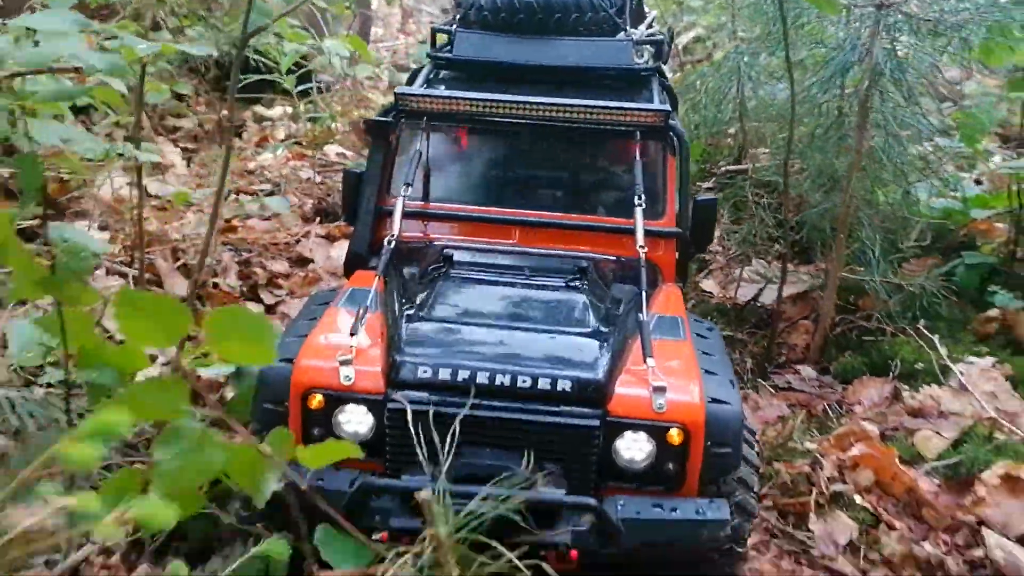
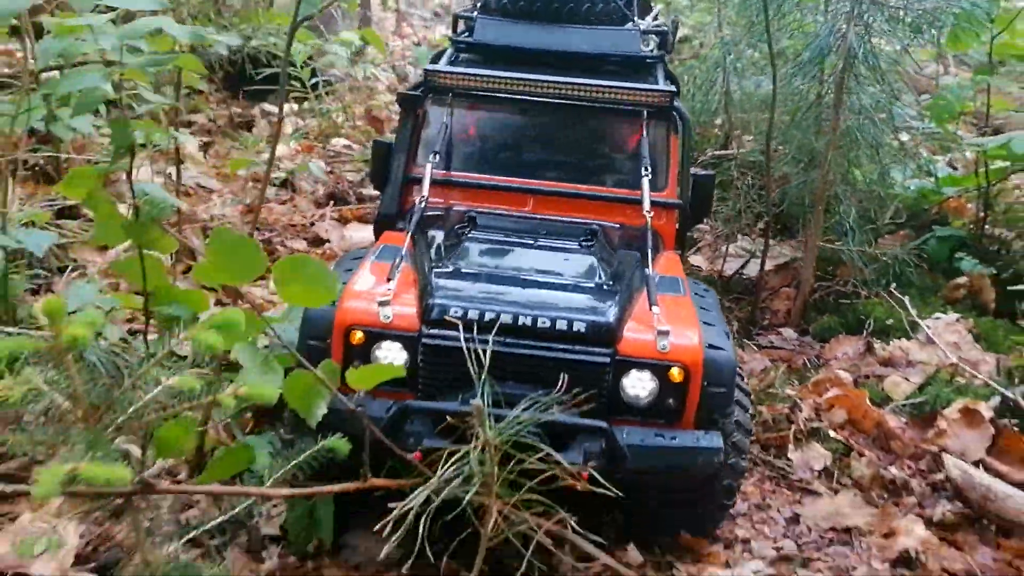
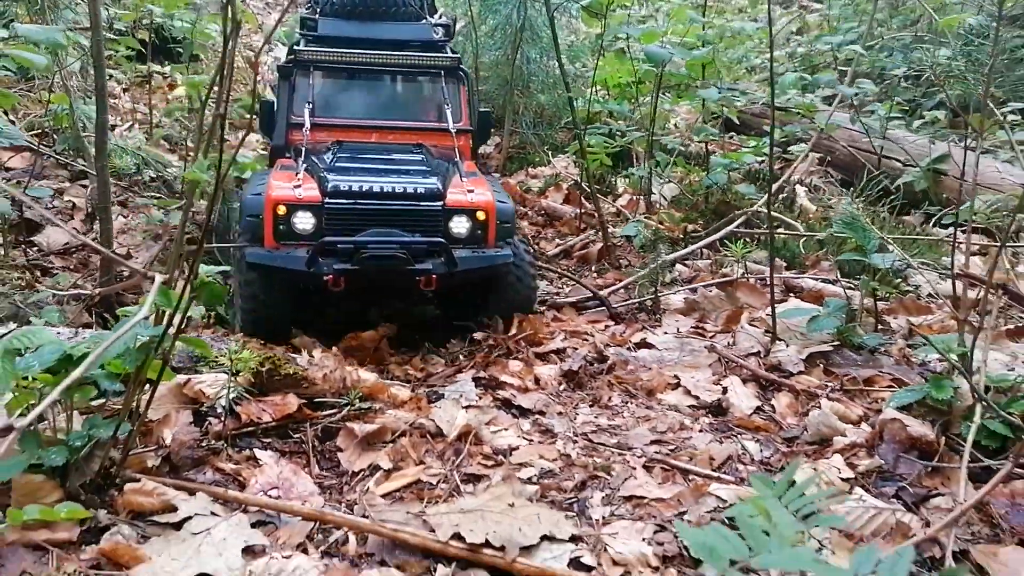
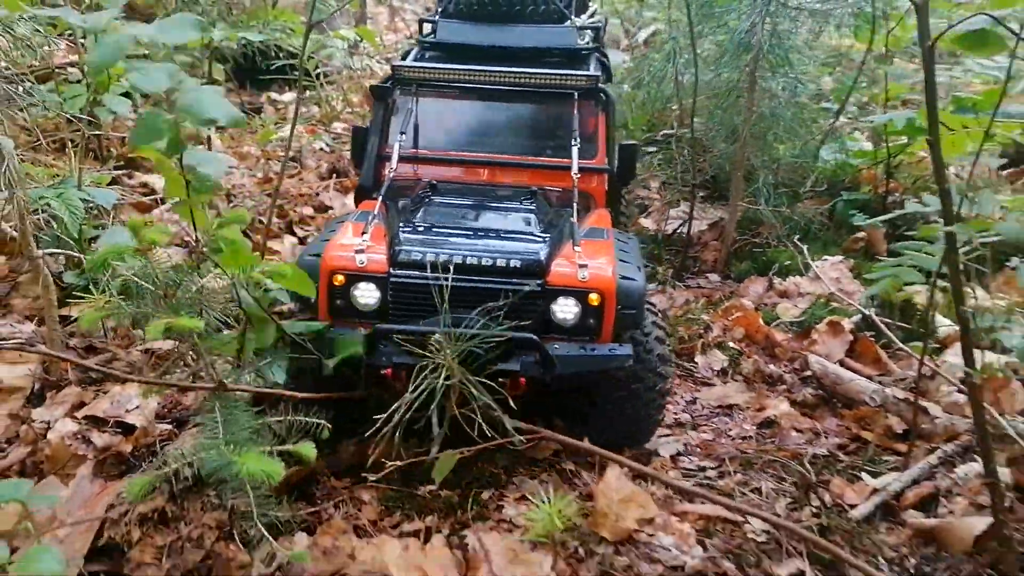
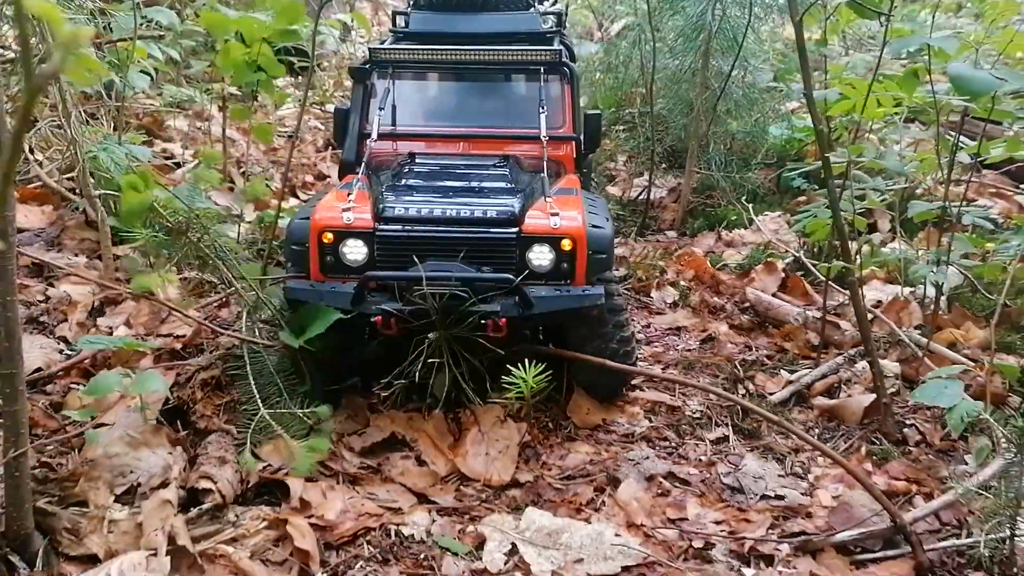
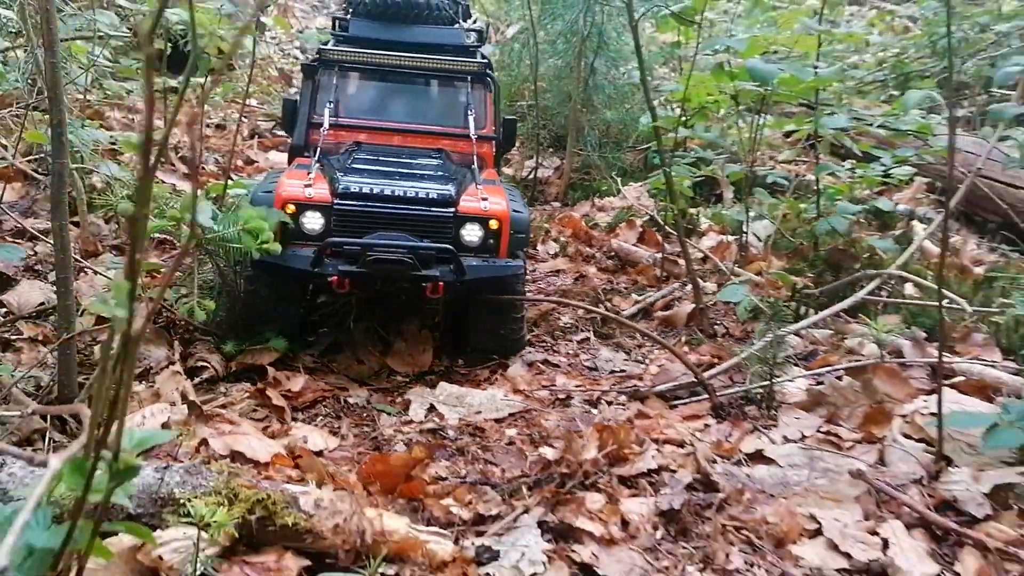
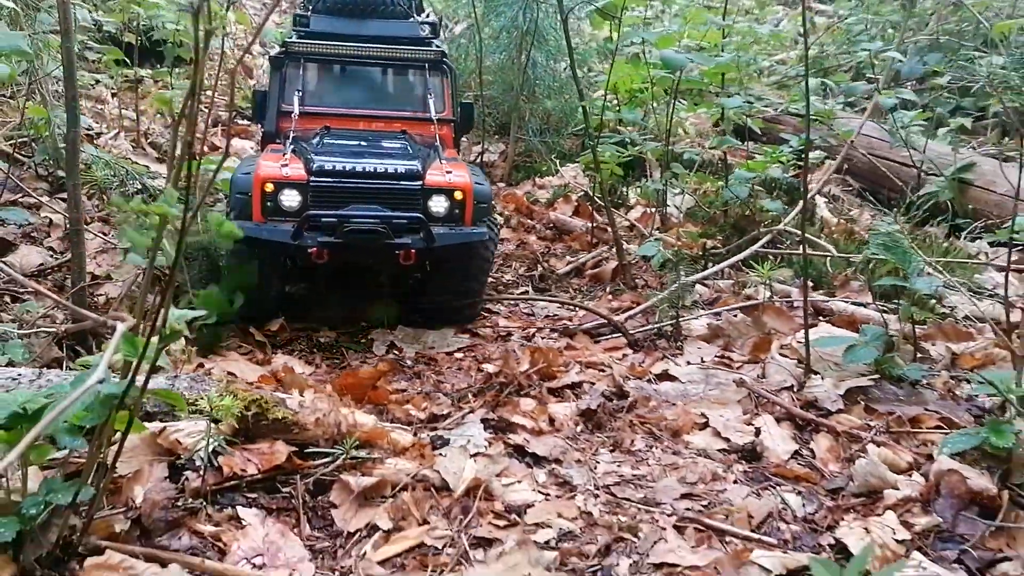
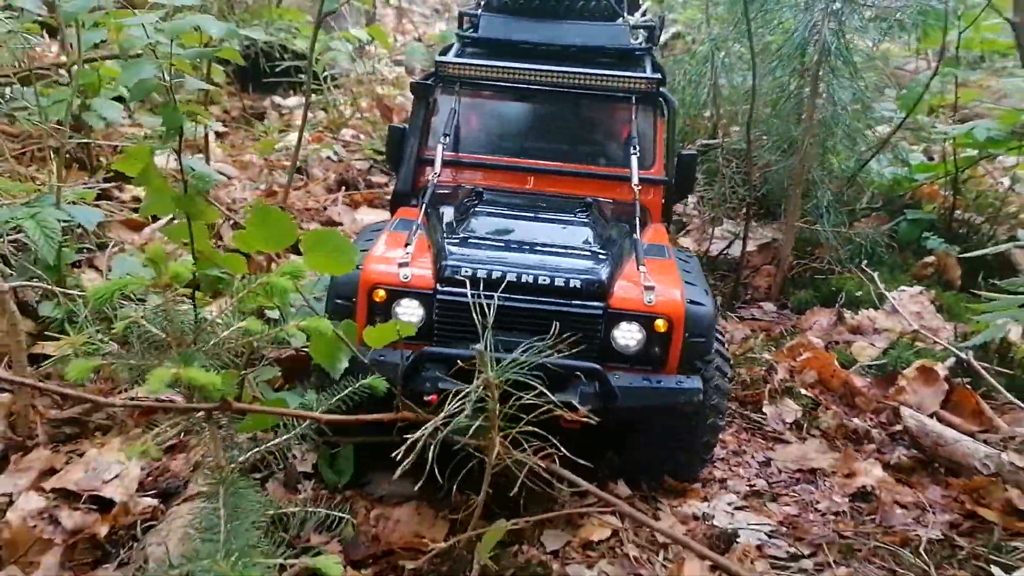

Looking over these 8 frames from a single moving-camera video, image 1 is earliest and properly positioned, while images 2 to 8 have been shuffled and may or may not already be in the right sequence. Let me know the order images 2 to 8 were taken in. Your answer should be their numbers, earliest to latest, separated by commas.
2, 8, 4, 5, 6, 7, 3
